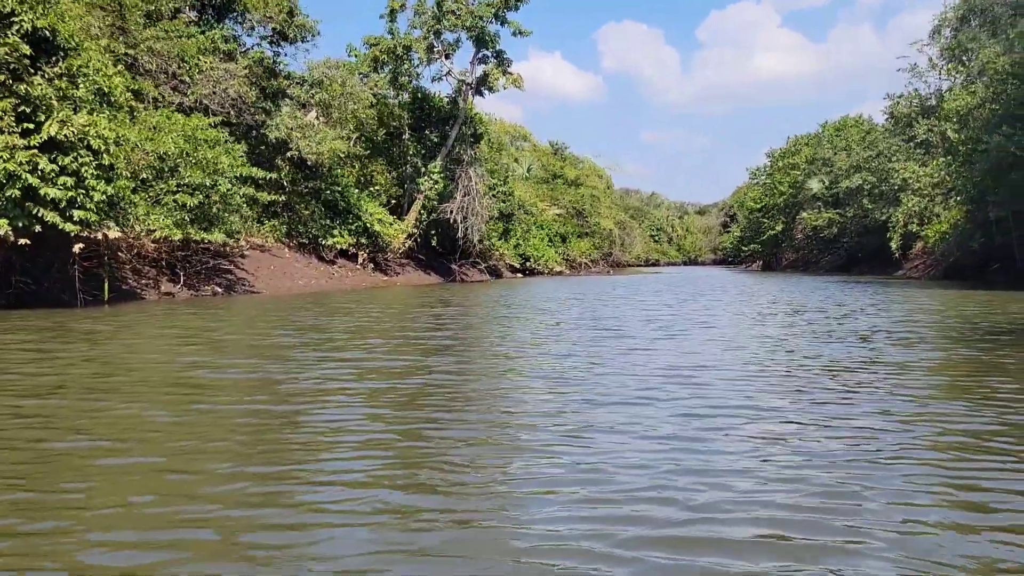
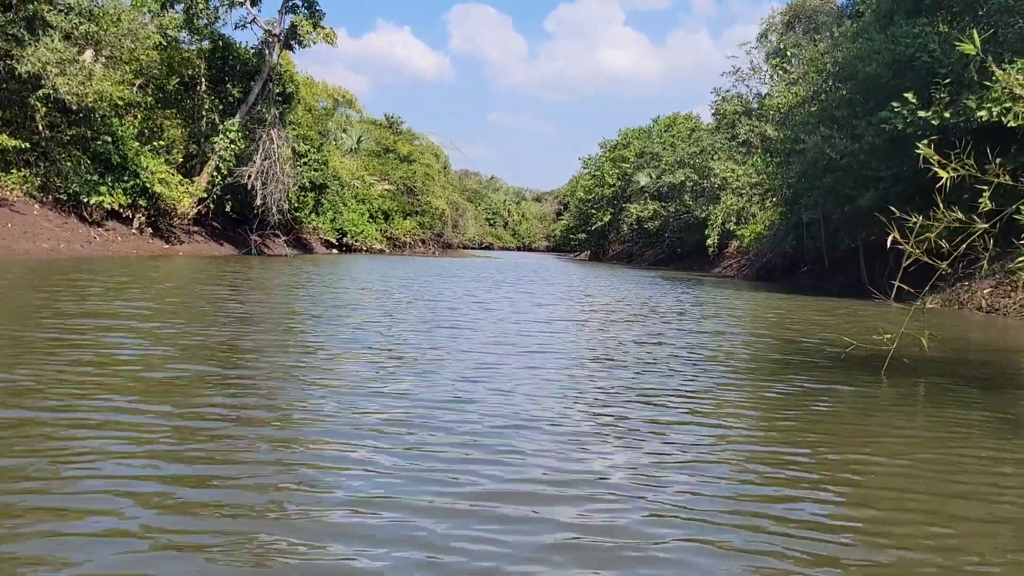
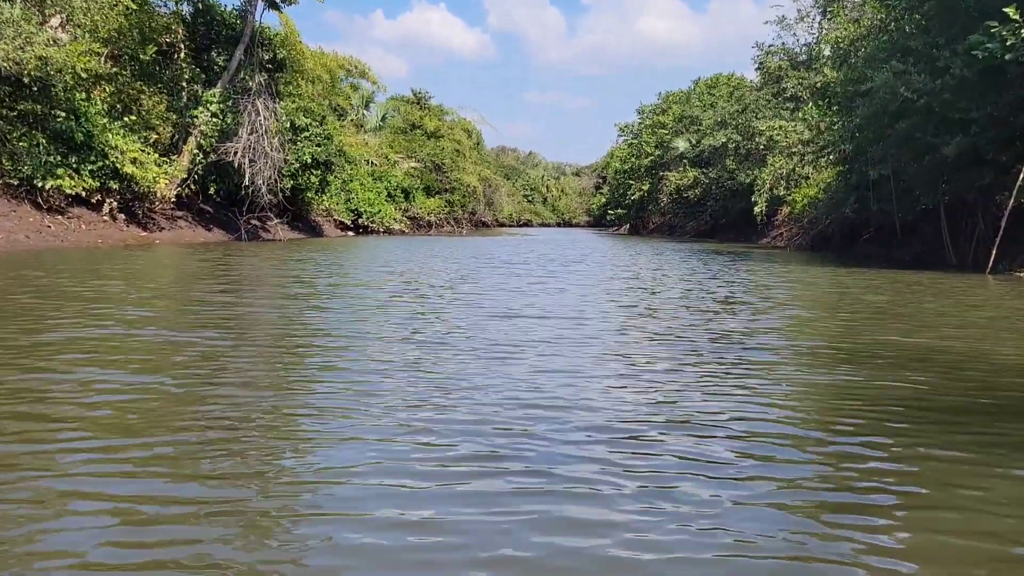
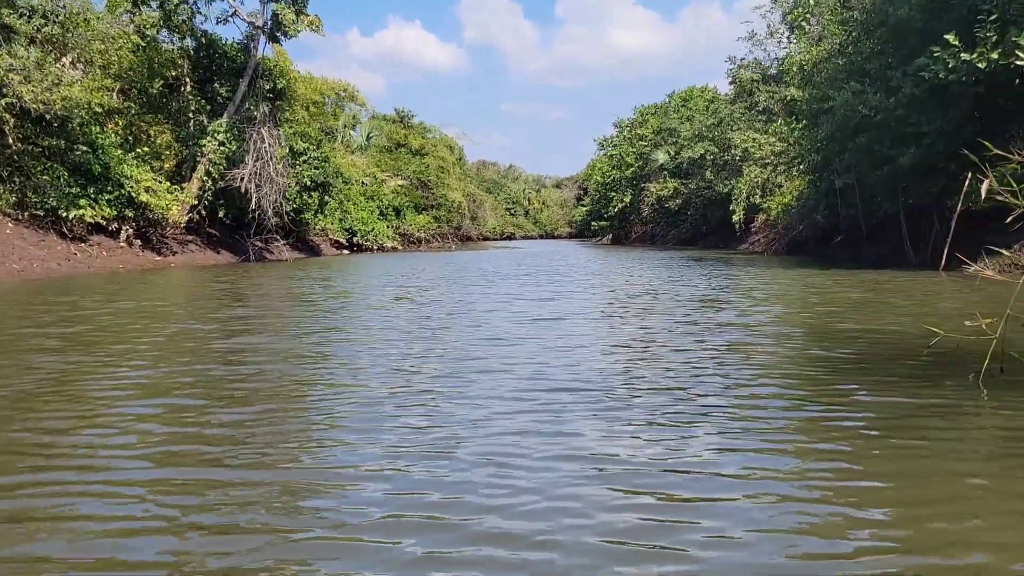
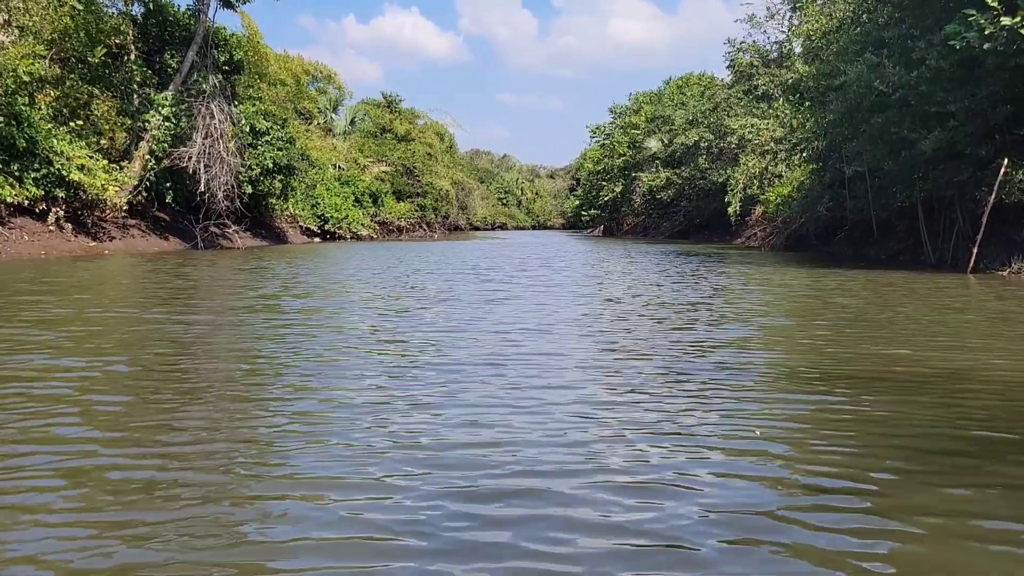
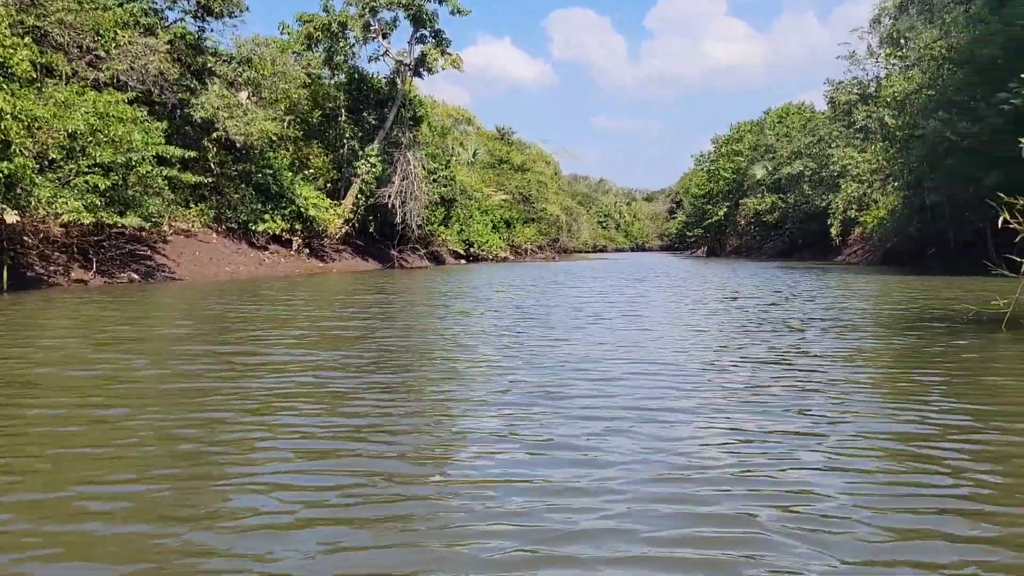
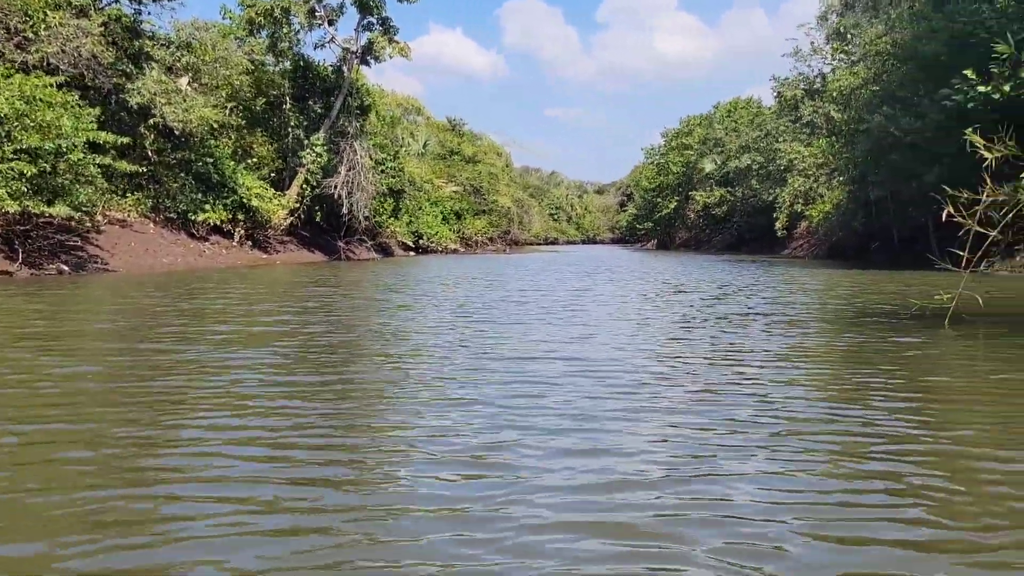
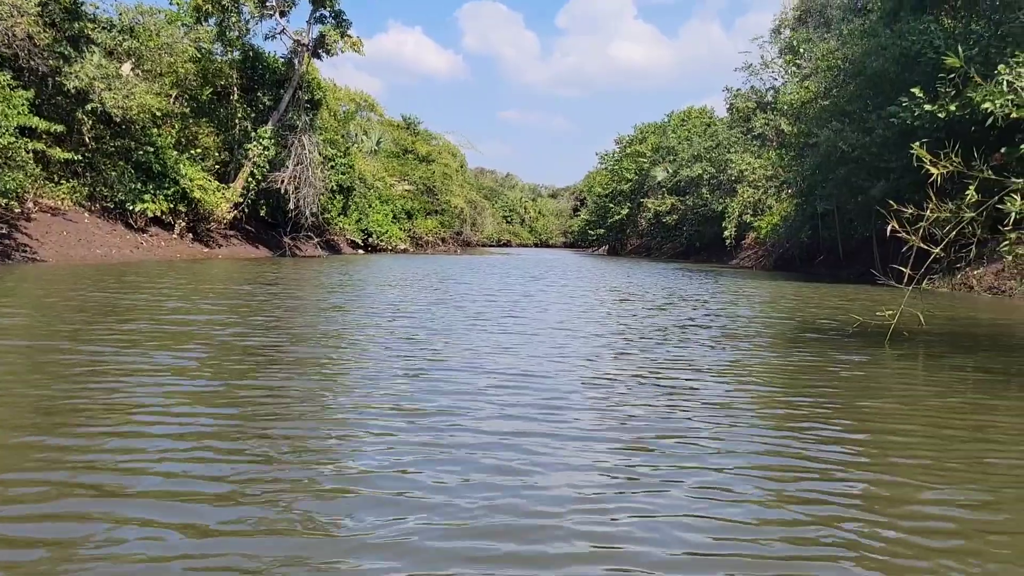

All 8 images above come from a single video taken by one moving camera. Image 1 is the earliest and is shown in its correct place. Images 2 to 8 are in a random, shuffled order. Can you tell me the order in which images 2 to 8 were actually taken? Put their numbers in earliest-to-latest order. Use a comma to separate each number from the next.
6, 7, 8, 2, 4, 3, 5
